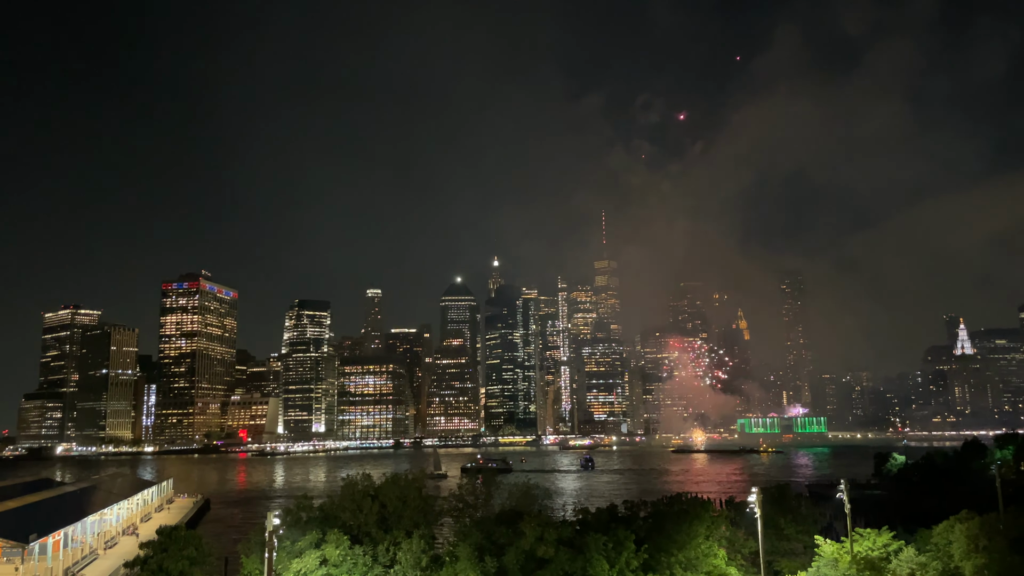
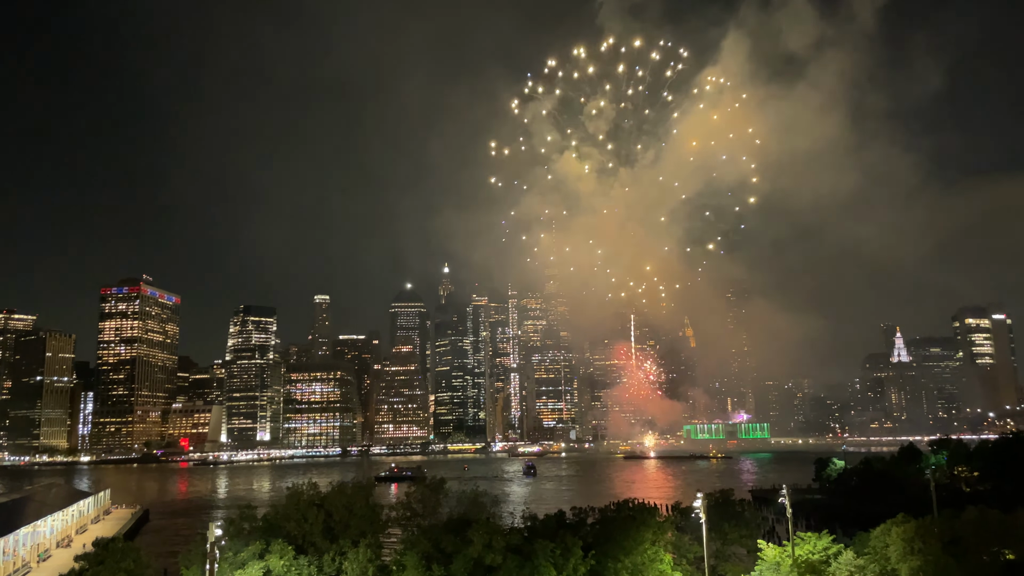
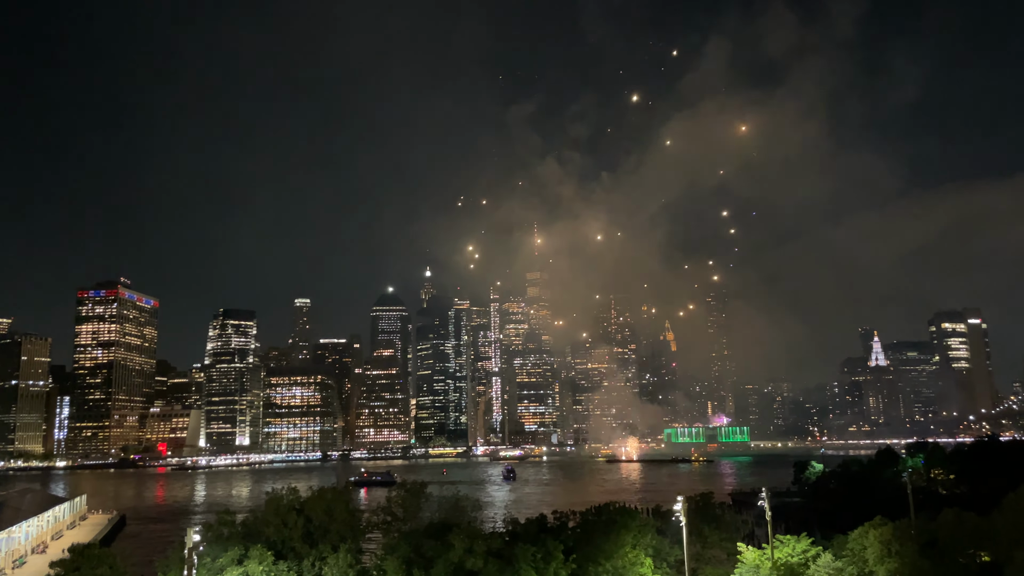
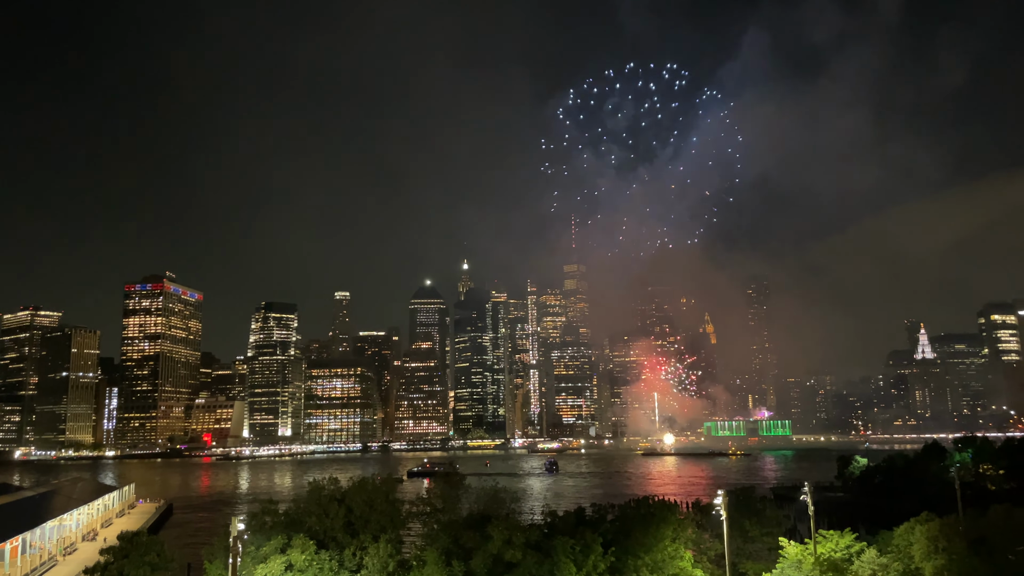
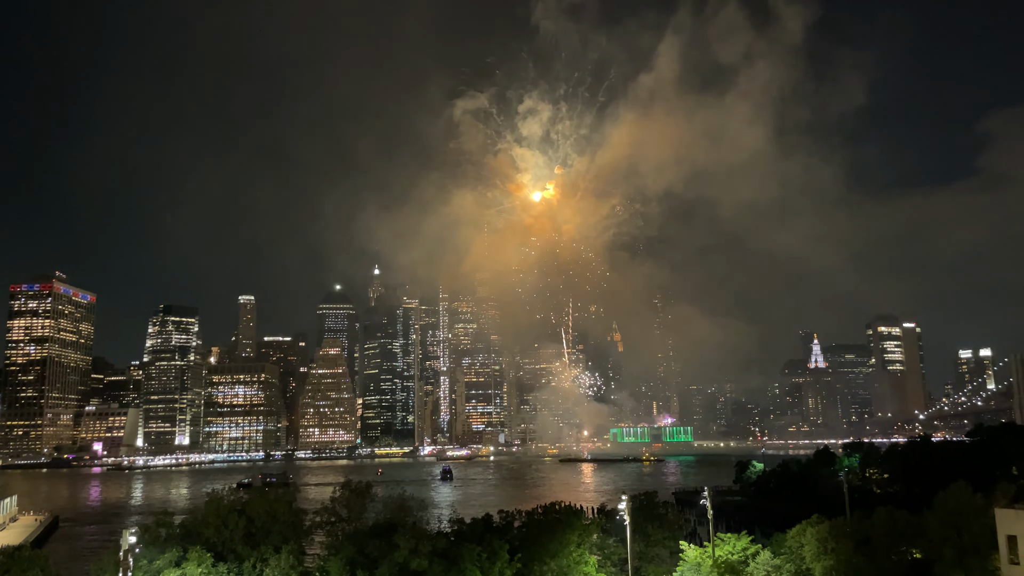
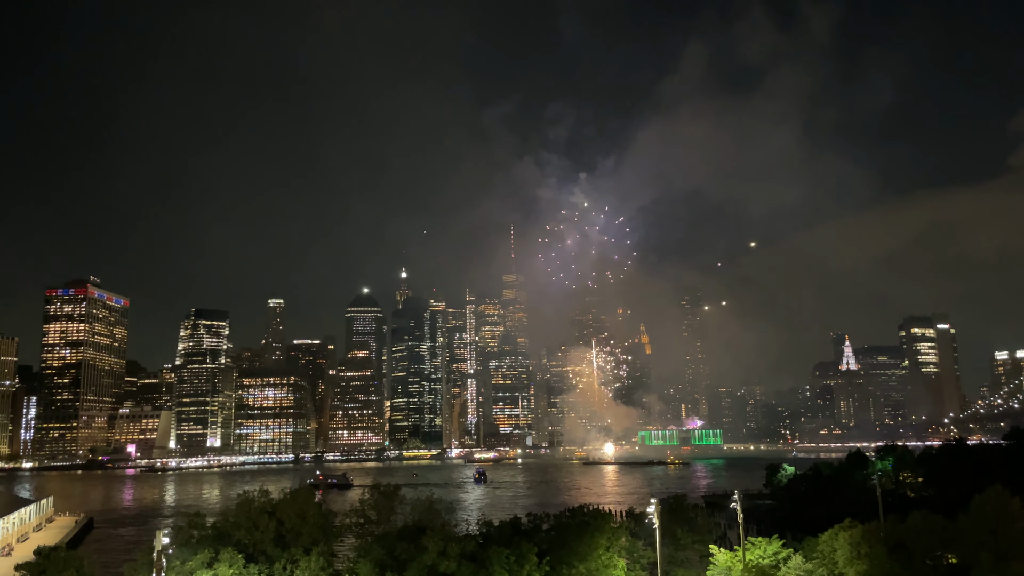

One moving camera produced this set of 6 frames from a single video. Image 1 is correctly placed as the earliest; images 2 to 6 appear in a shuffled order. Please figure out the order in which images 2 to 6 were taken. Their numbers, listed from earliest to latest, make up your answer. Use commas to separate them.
4, 2, 3, 6, 5
